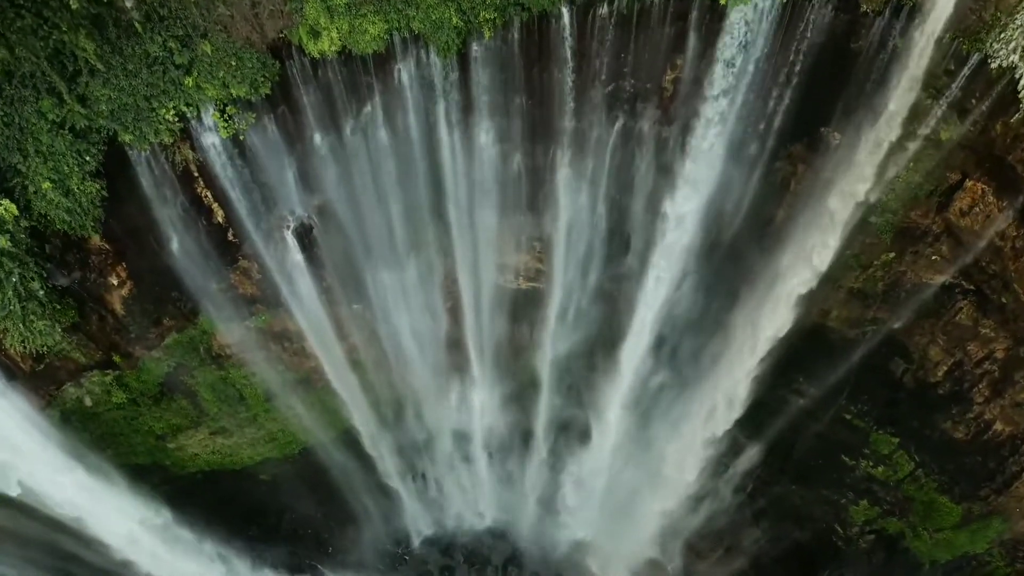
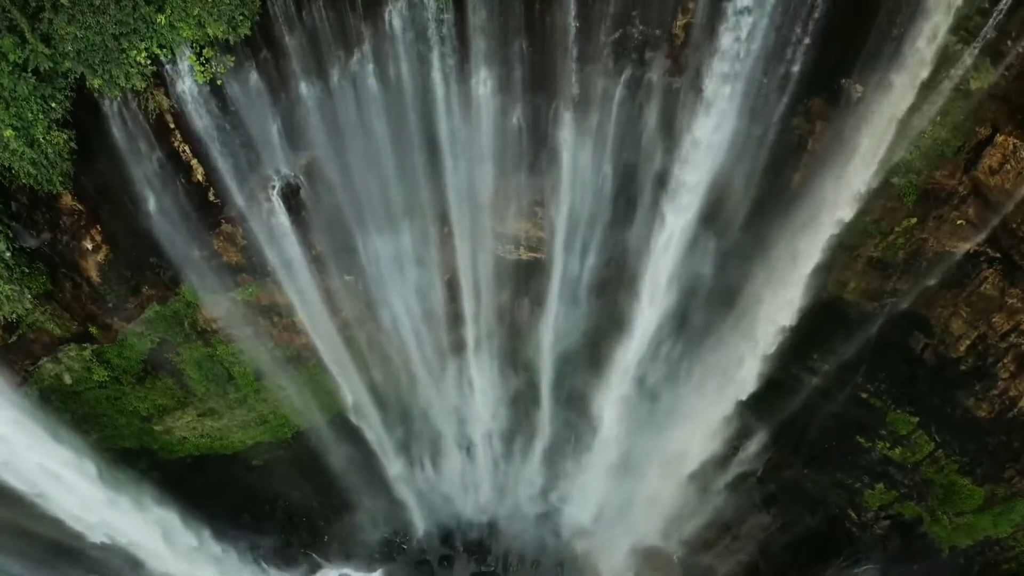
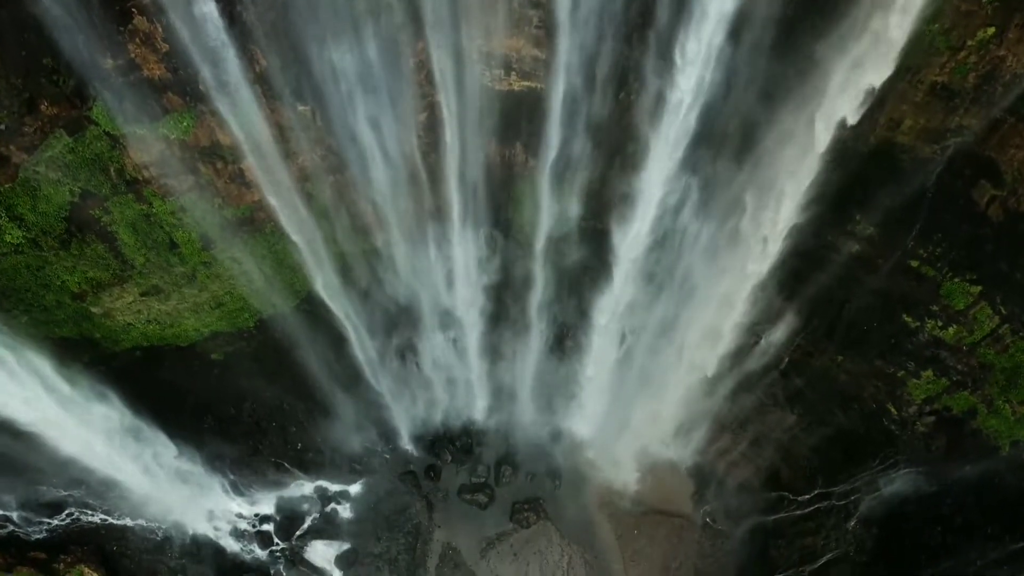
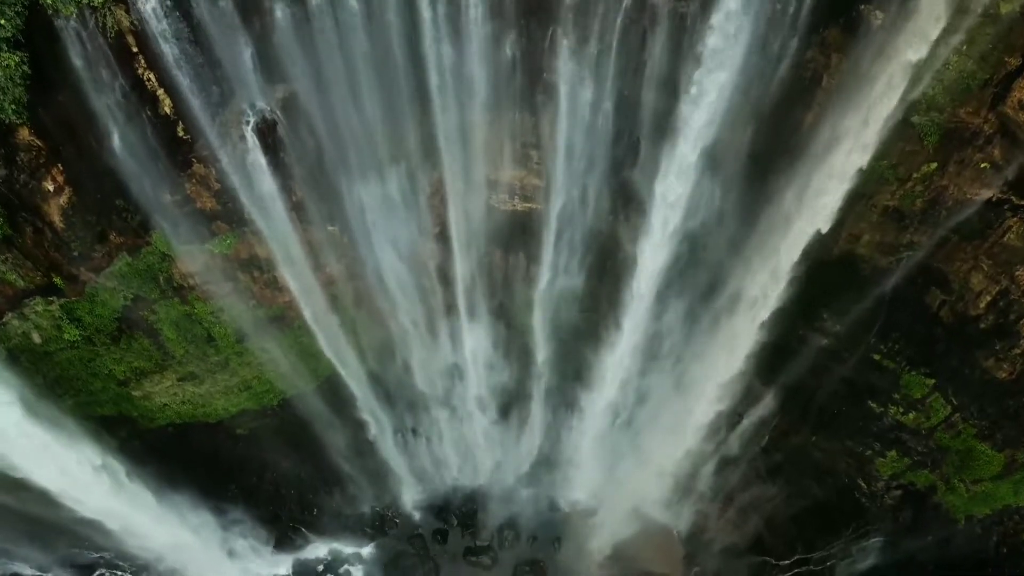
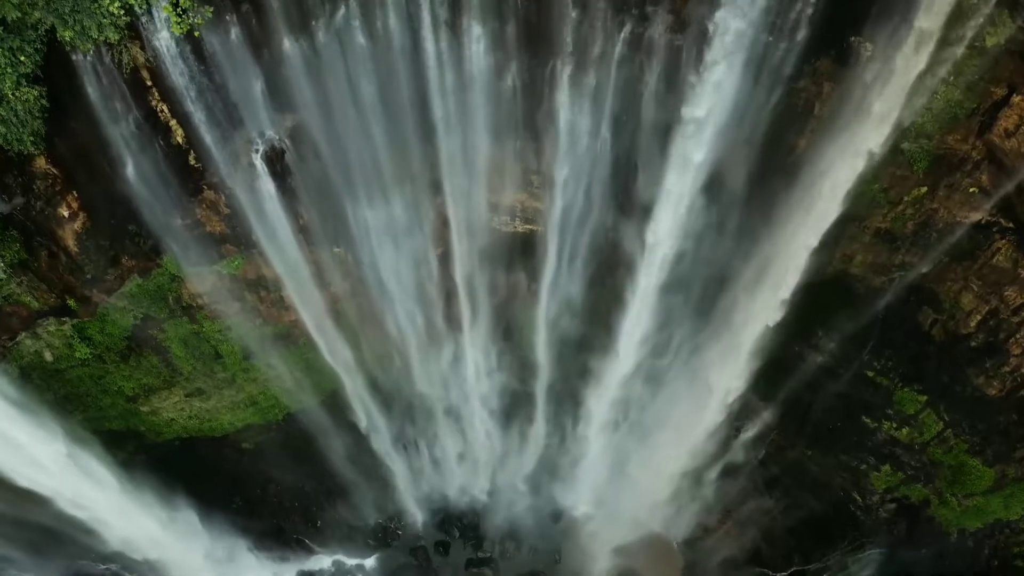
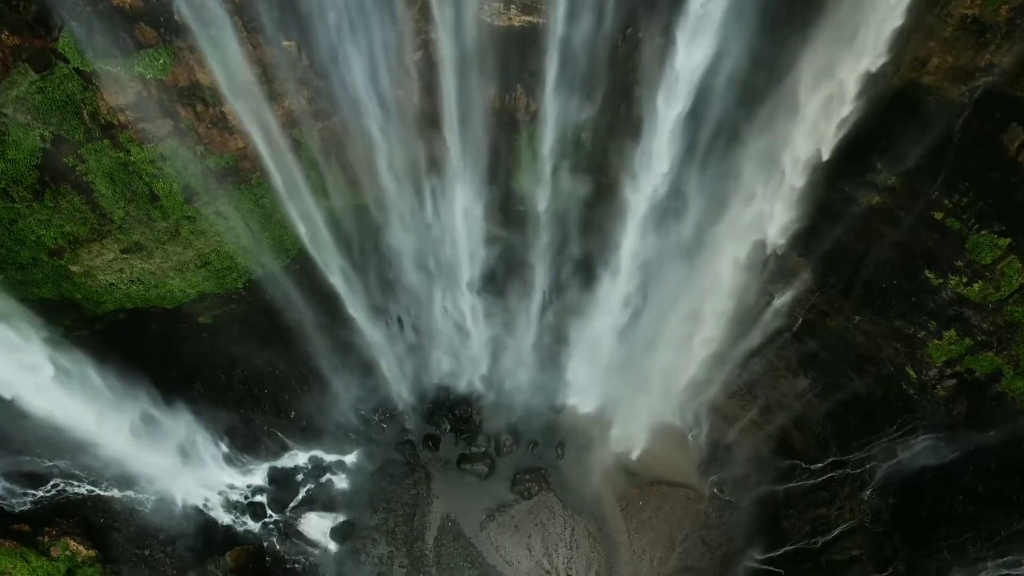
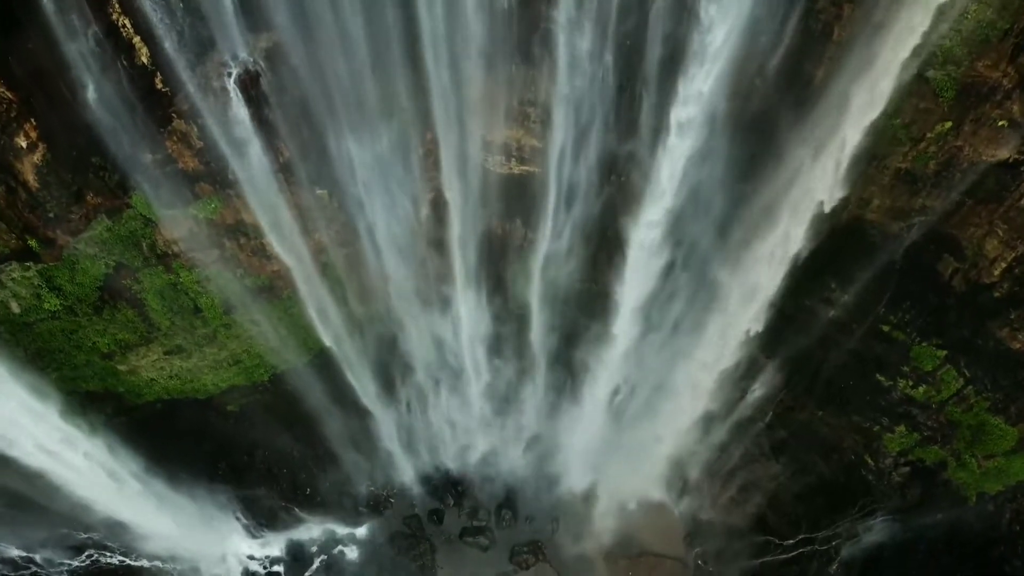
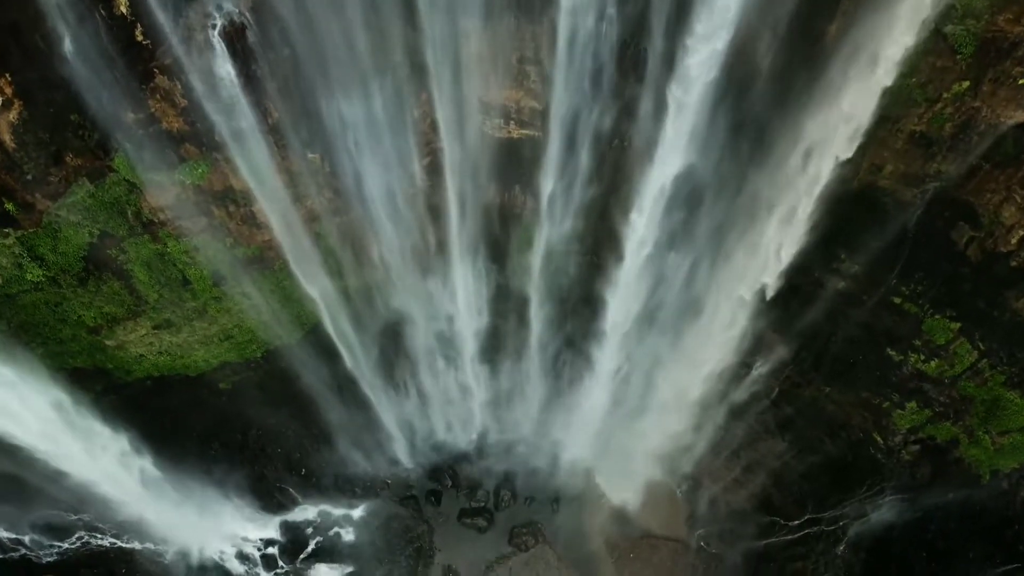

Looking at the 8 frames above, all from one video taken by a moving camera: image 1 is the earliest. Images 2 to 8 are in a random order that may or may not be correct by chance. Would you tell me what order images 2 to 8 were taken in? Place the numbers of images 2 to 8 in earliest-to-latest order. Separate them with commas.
2, 5, 4, 7, 8, 3, 6
